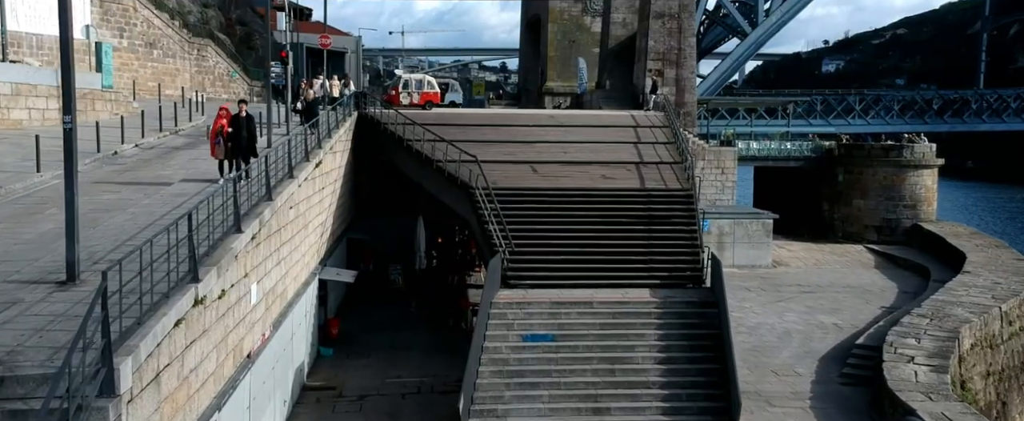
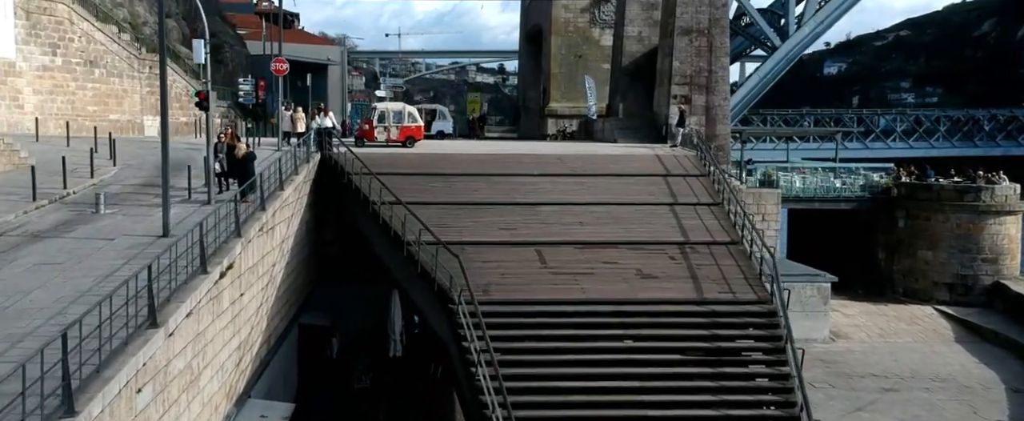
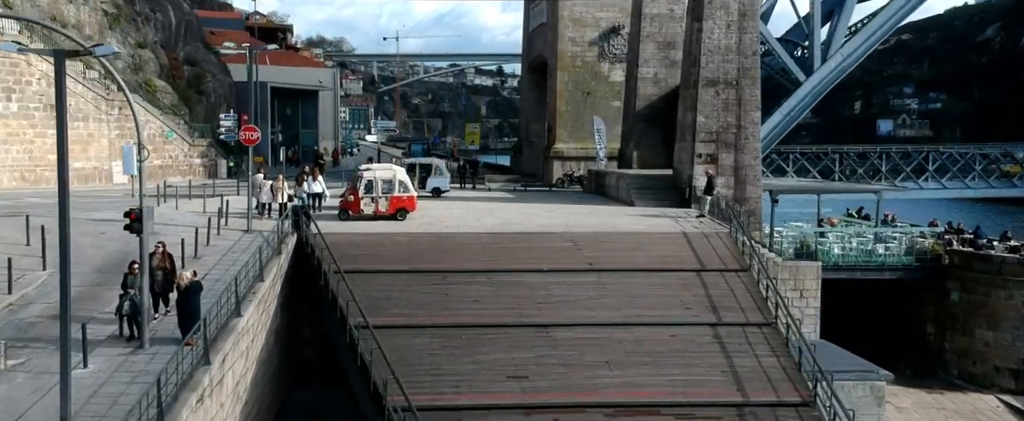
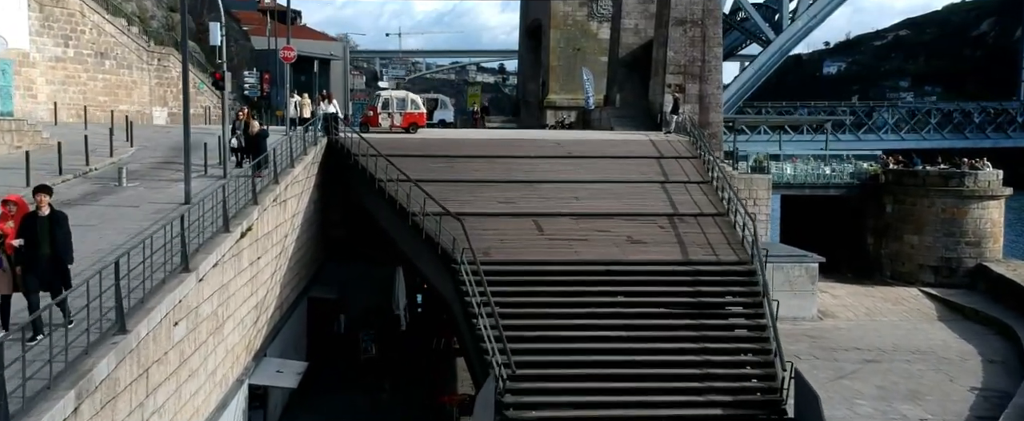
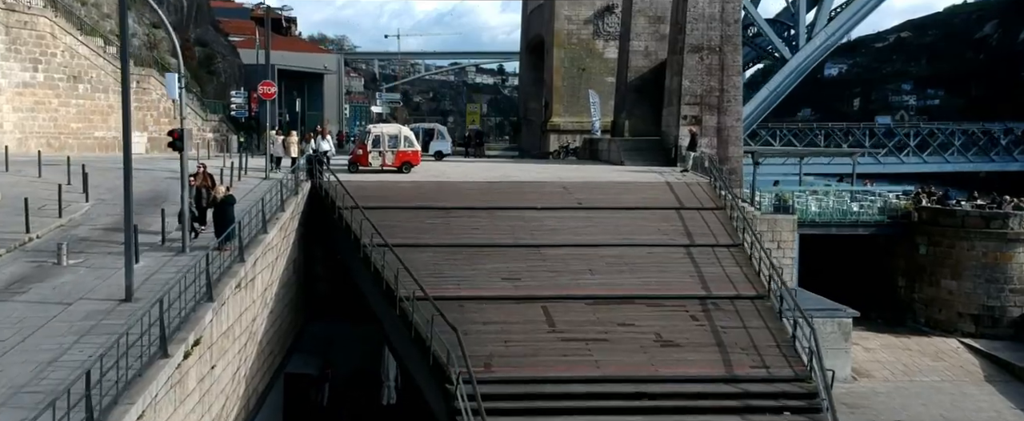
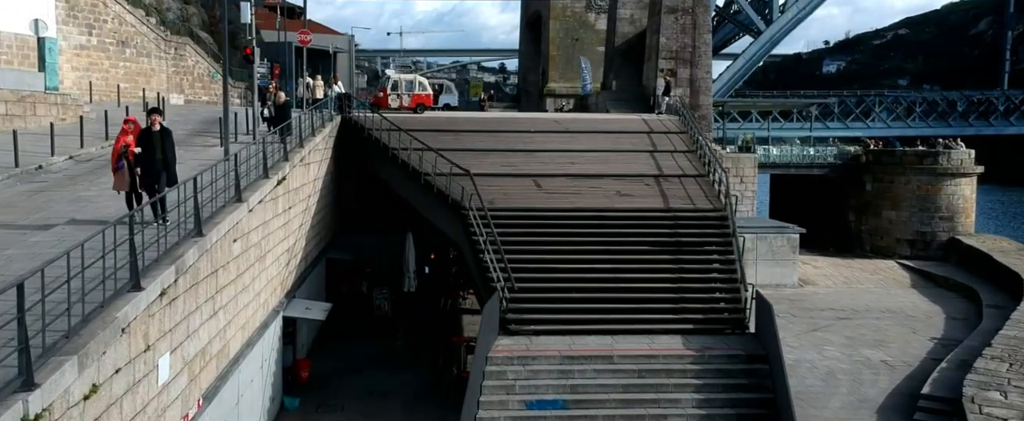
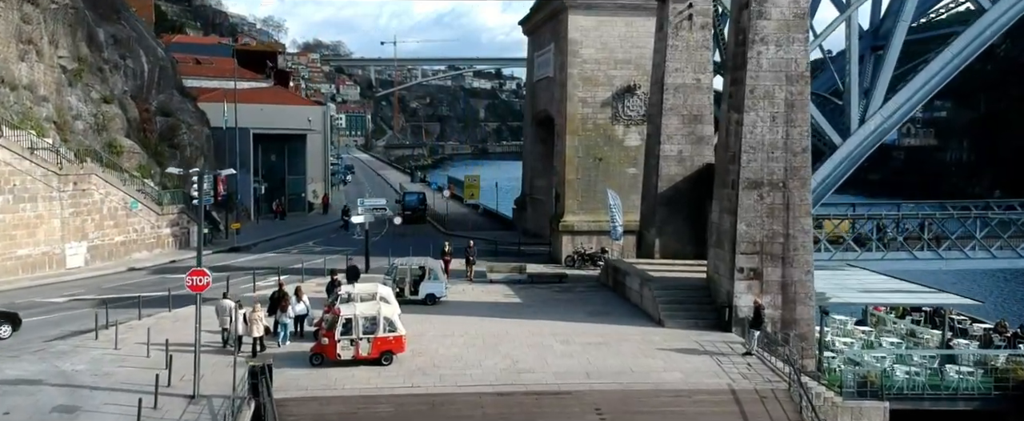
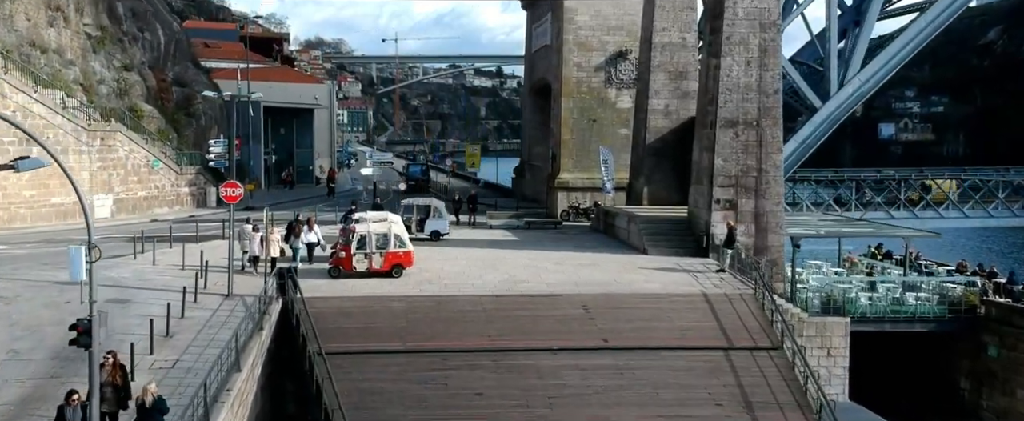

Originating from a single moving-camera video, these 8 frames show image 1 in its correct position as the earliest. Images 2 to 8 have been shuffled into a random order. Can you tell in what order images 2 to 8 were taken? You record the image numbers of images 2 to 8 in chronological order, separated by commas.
6, 4, 2, 5, 3, 8, 7
